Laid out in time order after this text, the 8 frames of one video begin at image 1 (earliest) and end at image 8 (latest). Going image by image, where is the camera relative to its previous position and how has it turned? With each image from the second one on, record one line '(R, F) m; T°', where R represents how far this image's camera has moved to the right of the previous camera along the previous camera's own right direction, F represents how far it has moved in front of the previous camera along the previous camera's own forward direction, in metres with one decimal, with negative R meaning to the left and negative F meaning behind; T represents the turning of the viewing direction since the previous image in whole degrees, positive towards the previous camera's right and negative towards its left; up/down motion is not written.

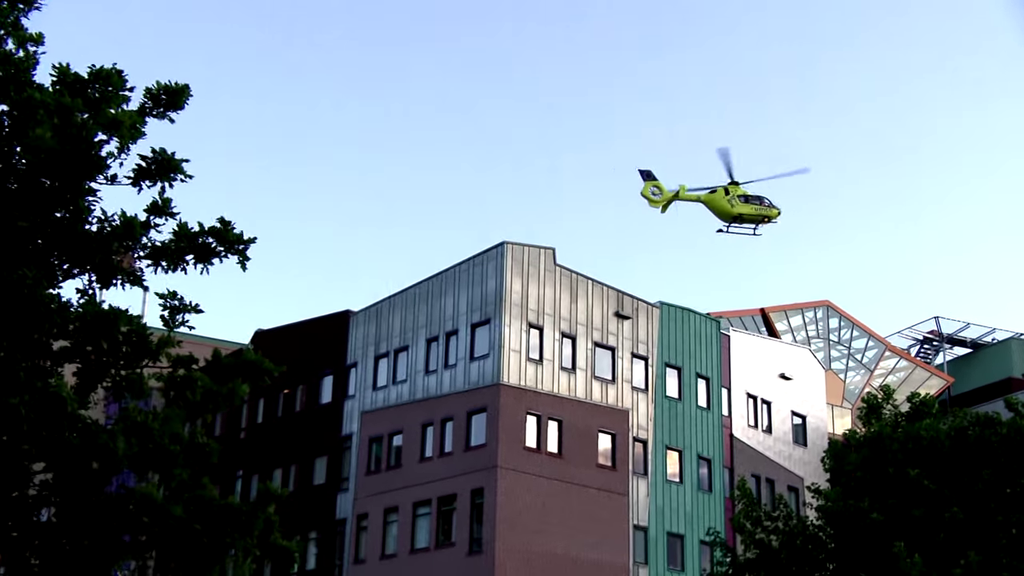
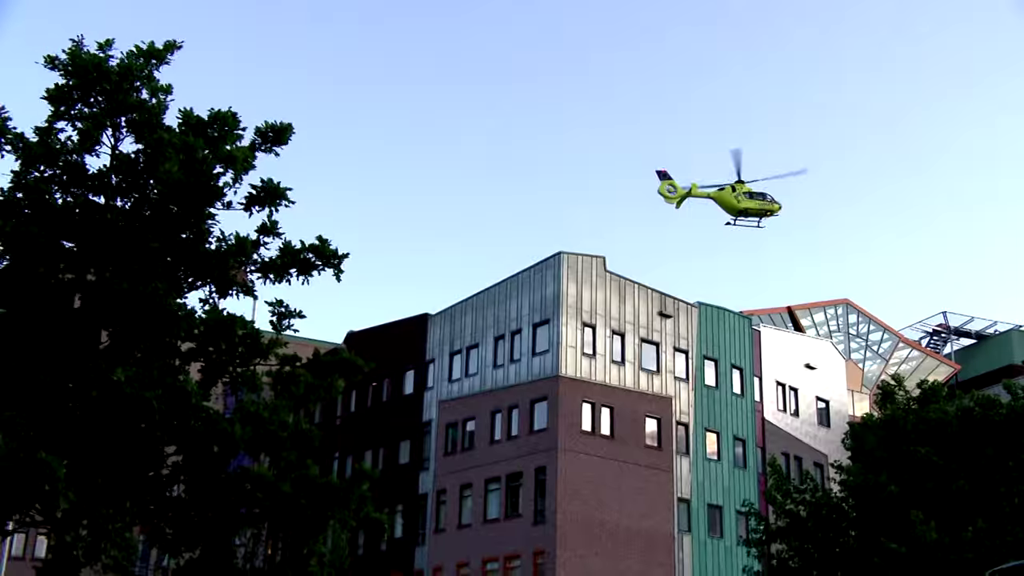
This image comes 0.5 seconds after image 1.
(-1.3, -4.0) m; -2°
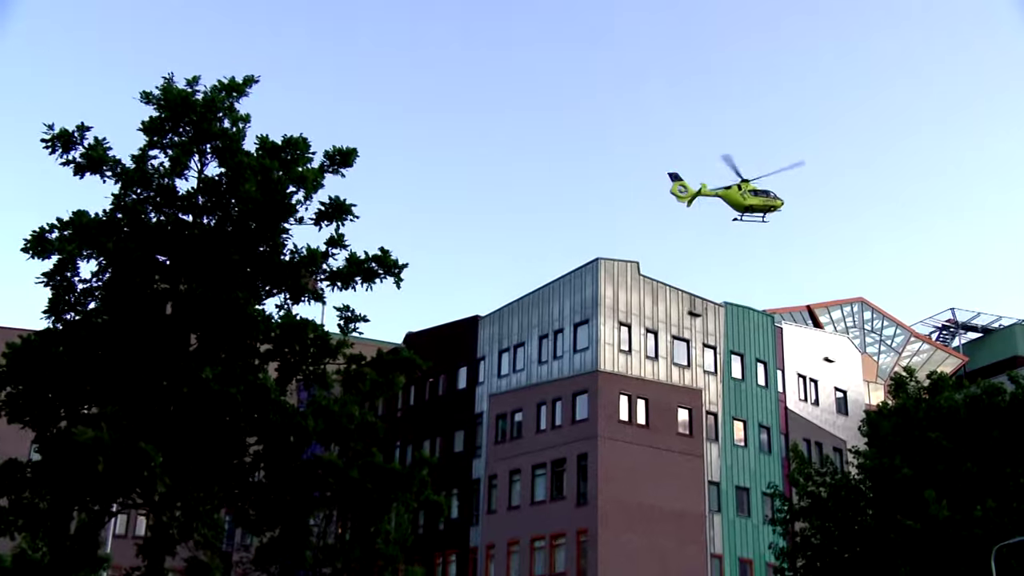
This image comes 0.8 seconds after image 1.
(-0.9, -3.2) m; -1°
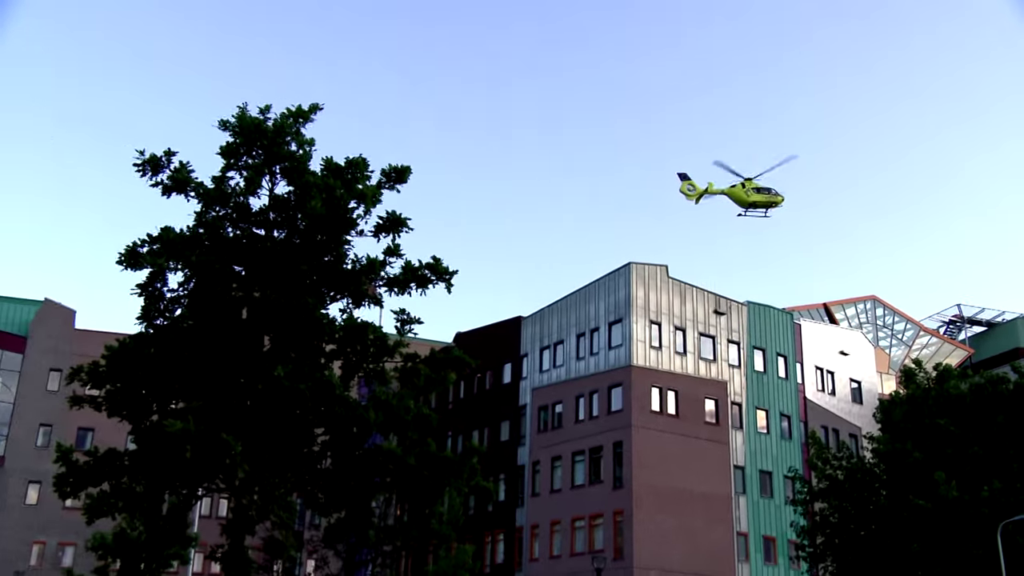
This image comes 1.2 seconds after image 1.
(-0.9, -3.3) m; -1°
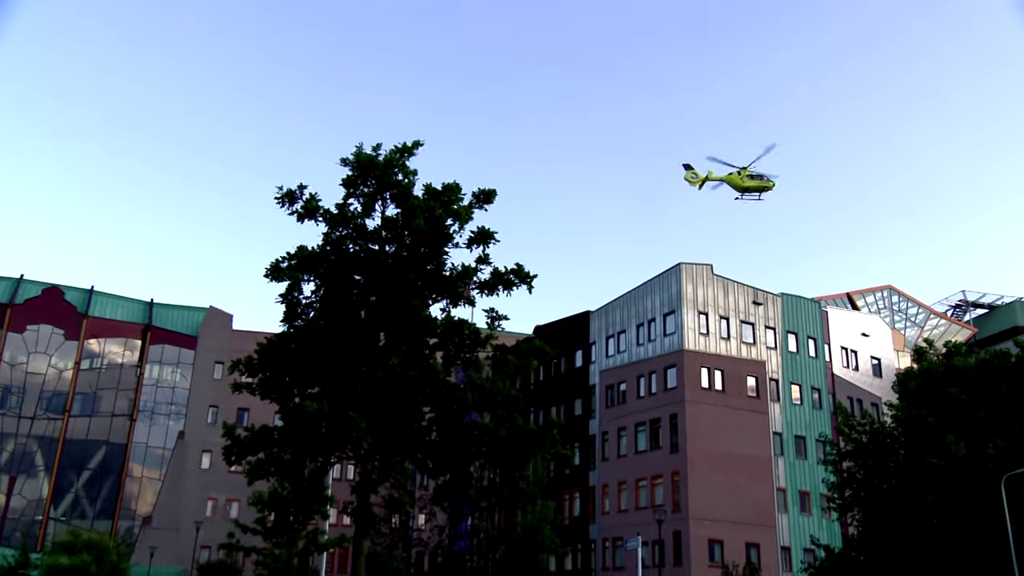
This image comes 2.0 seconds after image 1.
(-1.6, -7.5) m; -3°
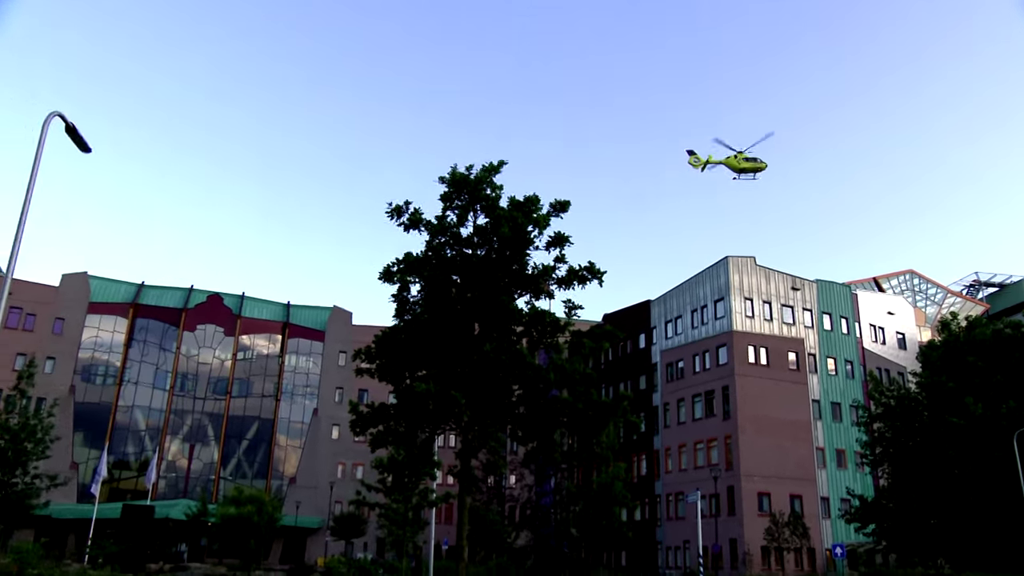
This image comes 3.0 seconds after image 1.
(-2.3, -8.0) m; -3°
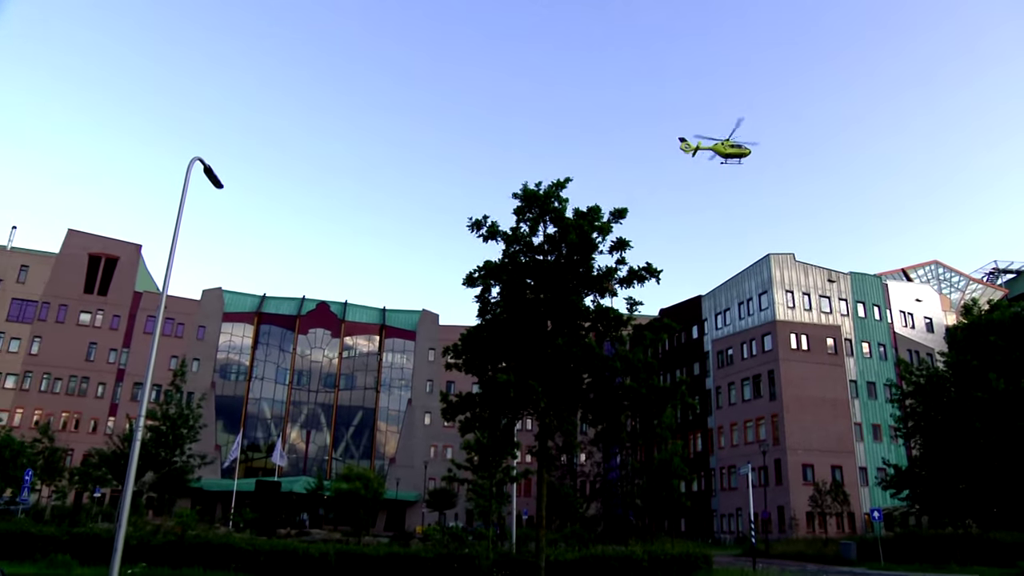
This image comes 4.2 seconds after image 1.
(-2.8, -6.9) m; -2°
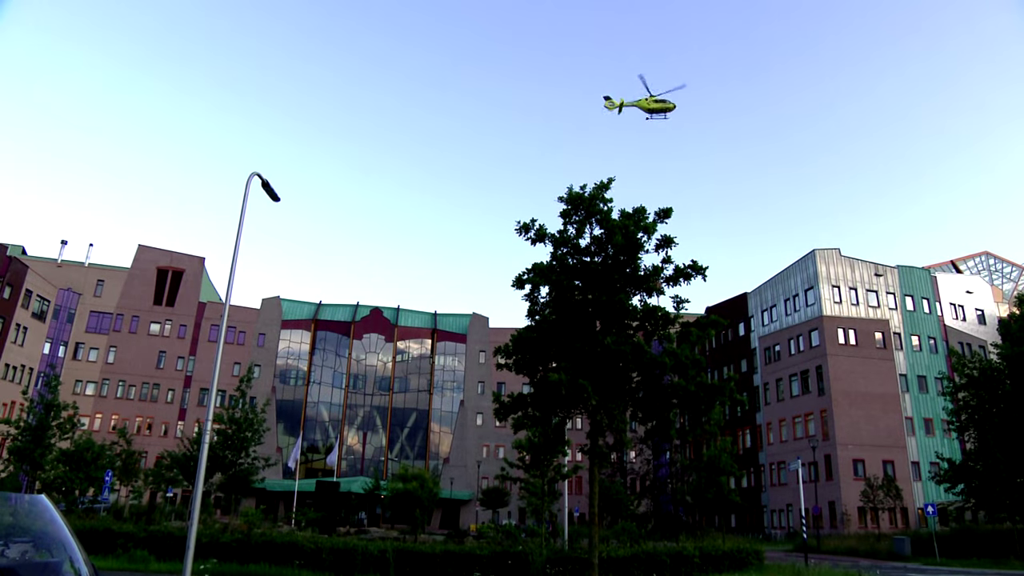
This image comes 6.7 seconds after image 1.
(-0.6, -1.2) m; -3°
